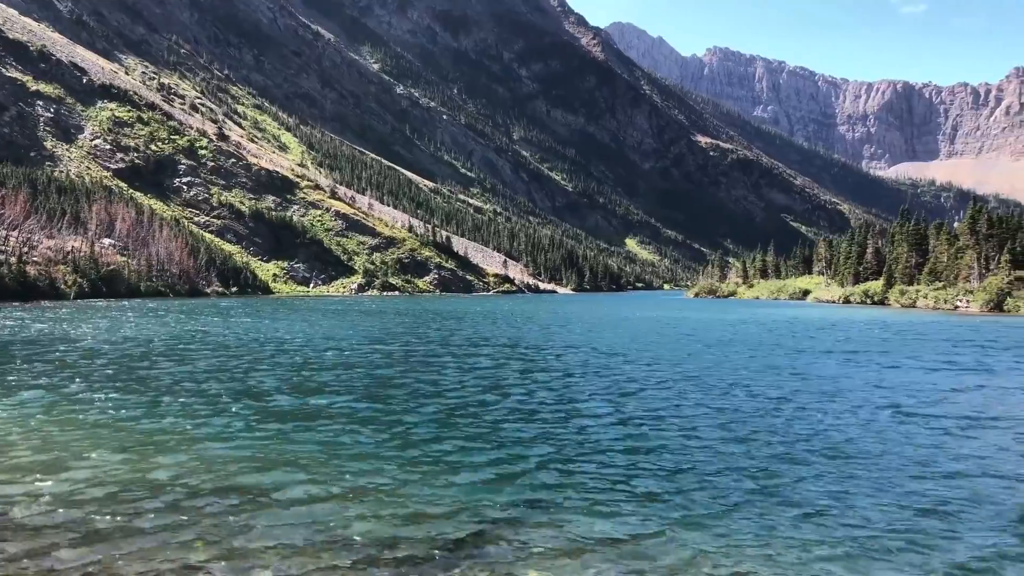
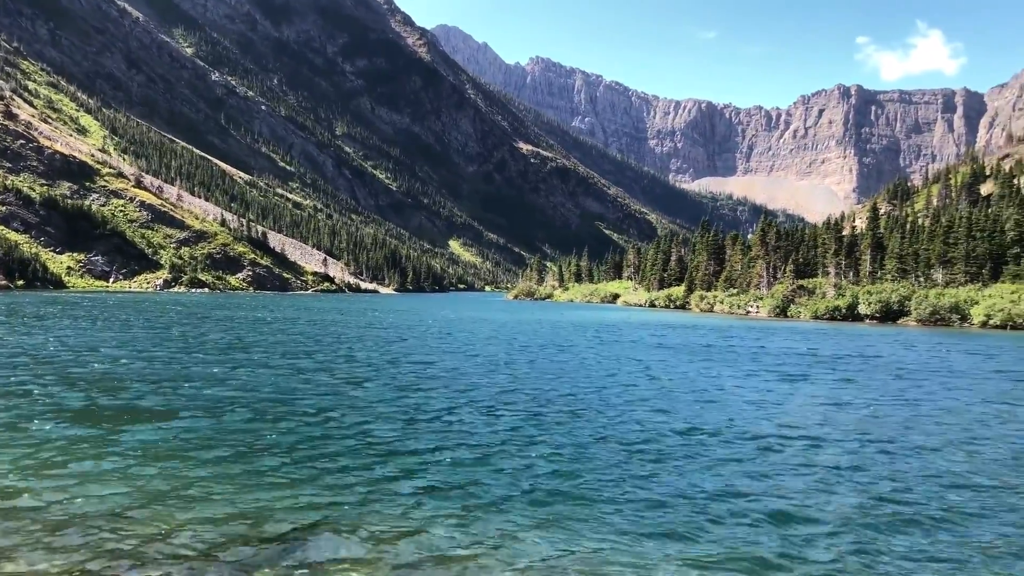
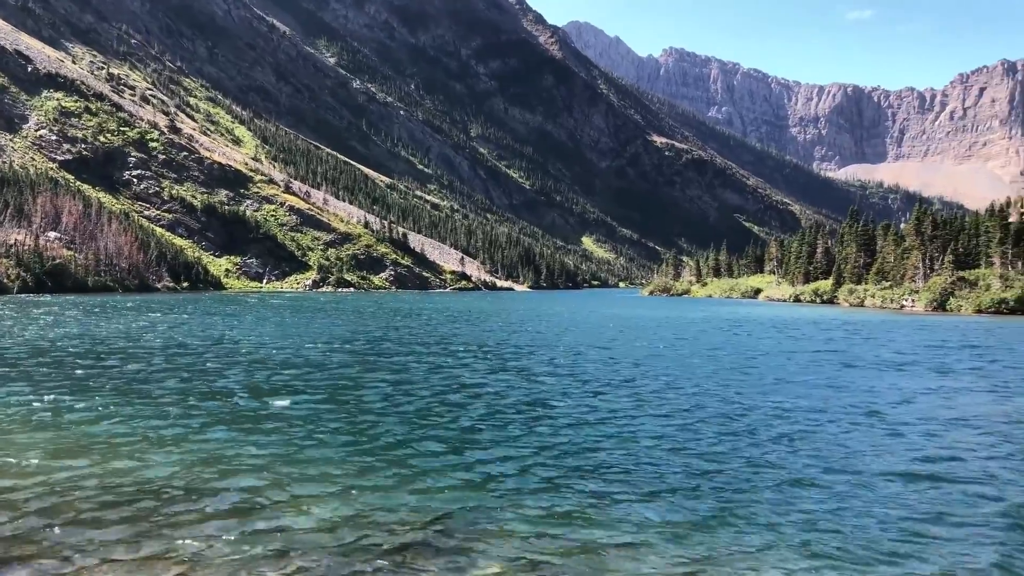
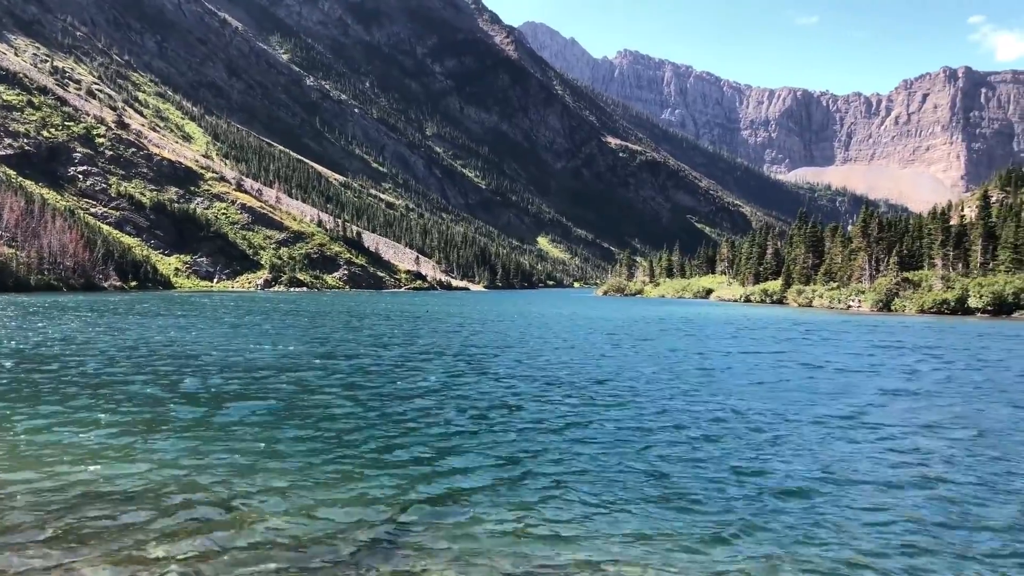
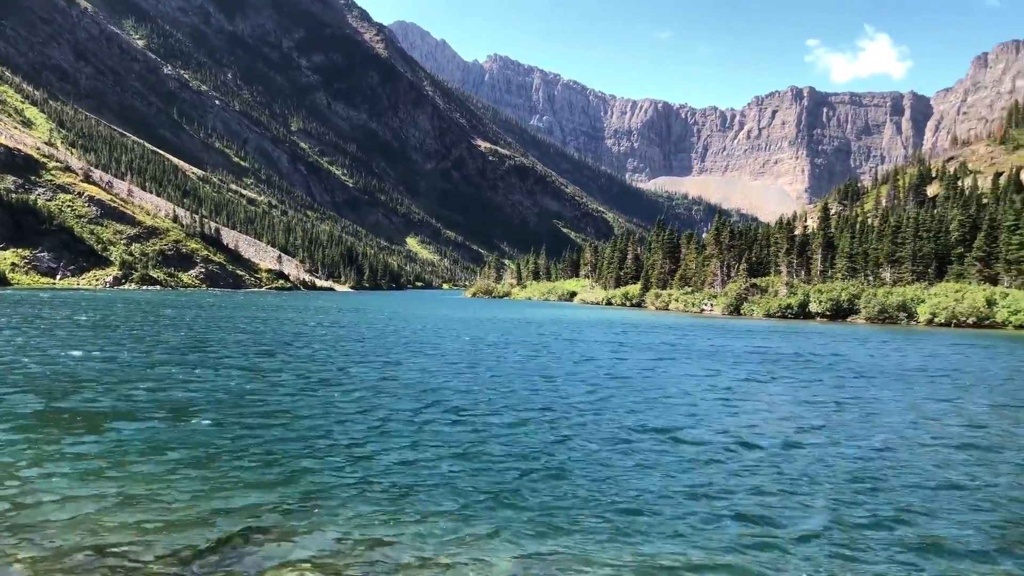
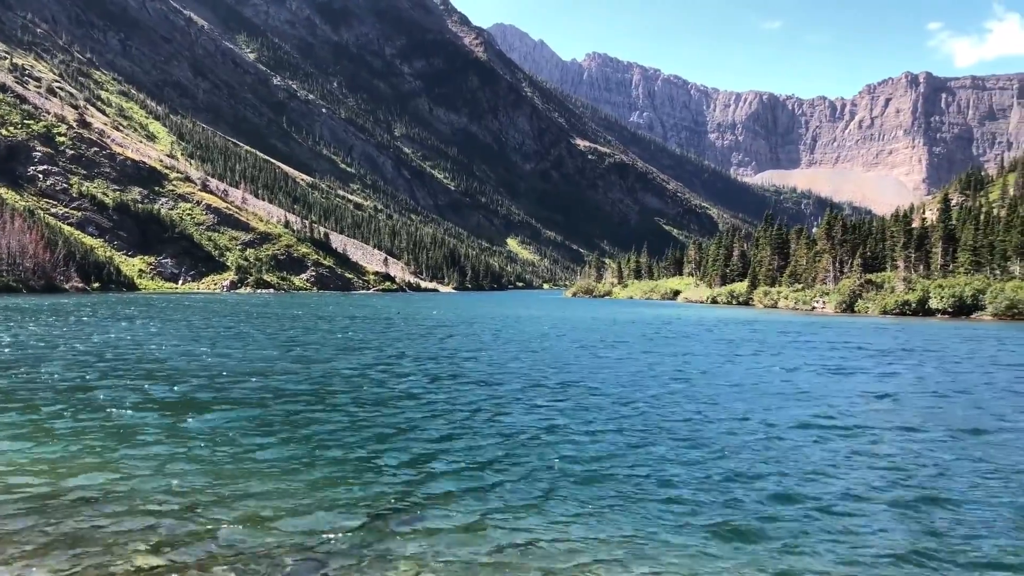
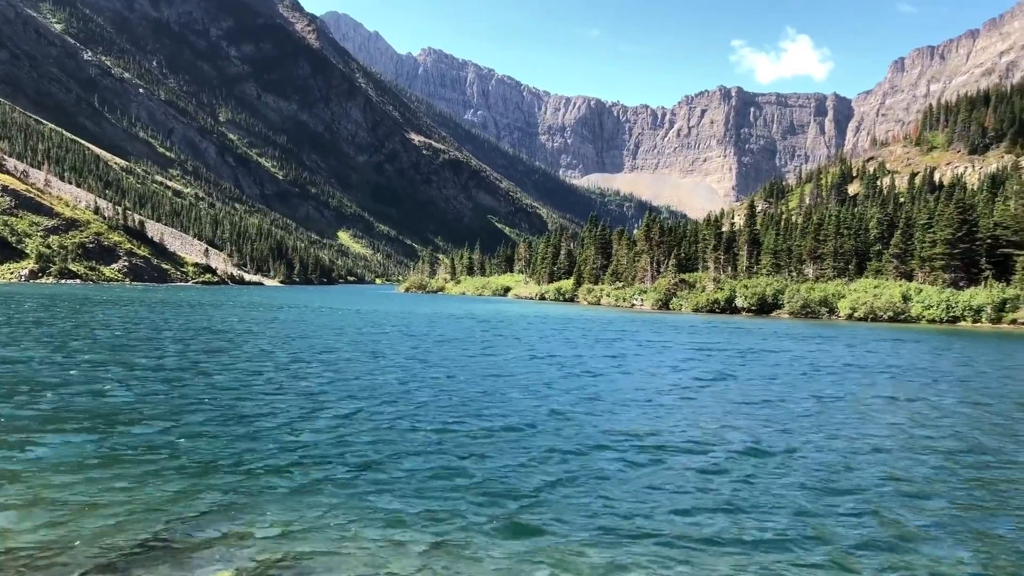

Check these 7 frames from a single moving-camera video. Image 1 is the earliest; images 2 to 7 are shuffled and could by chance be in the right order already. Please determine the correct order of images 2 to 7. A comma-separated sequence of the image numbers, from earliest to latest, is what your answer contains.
3, 4, 6, 2, 5, 7
